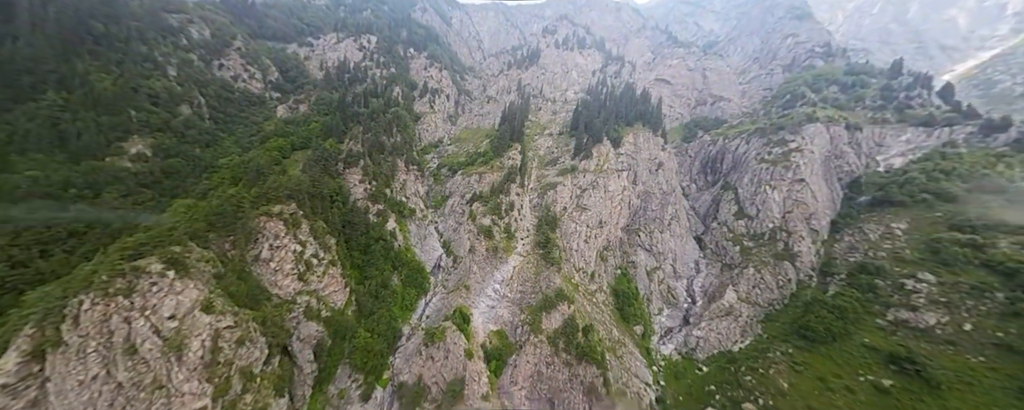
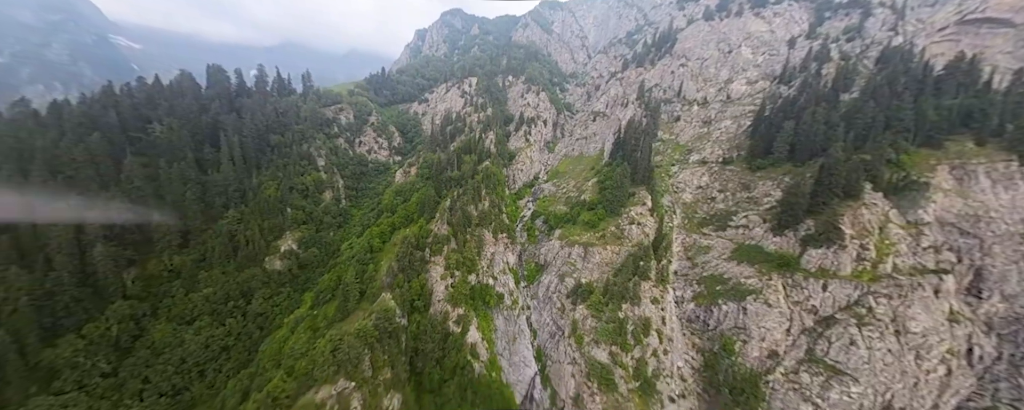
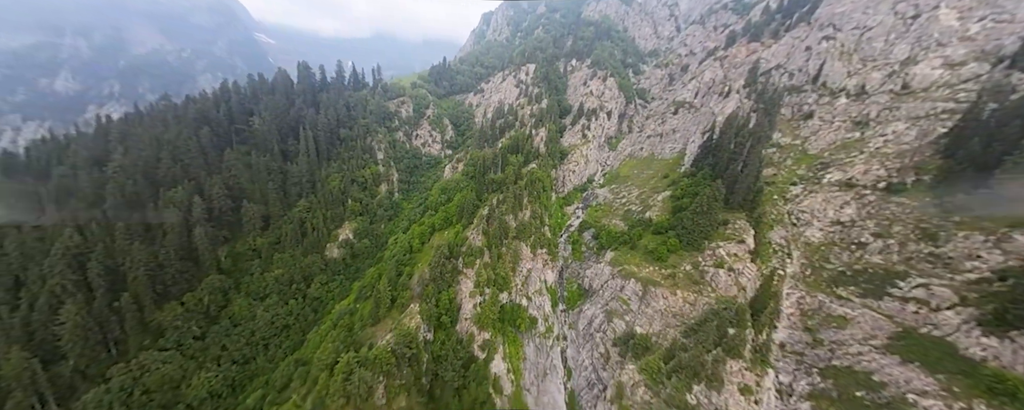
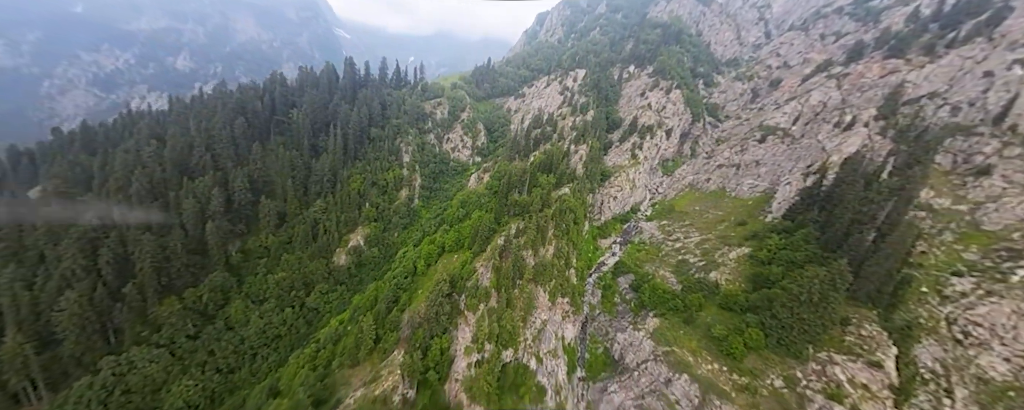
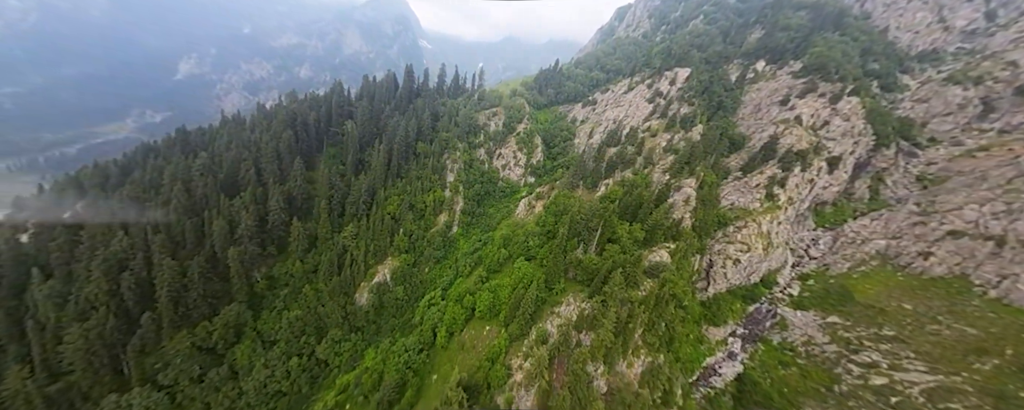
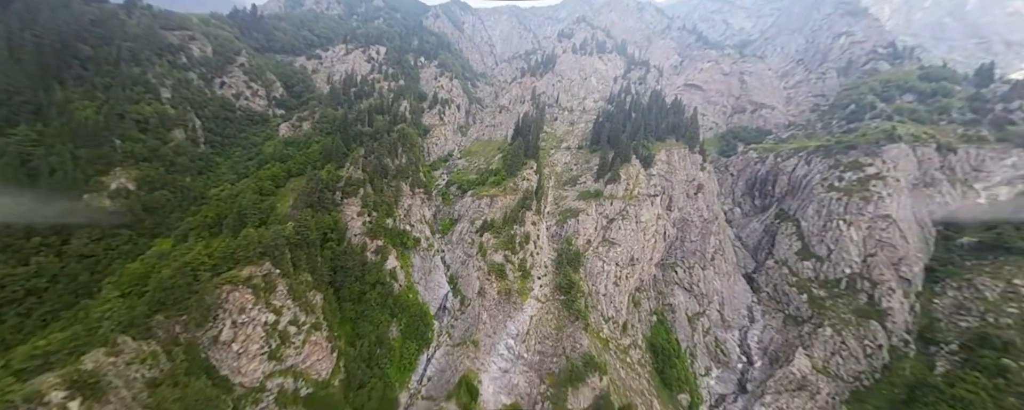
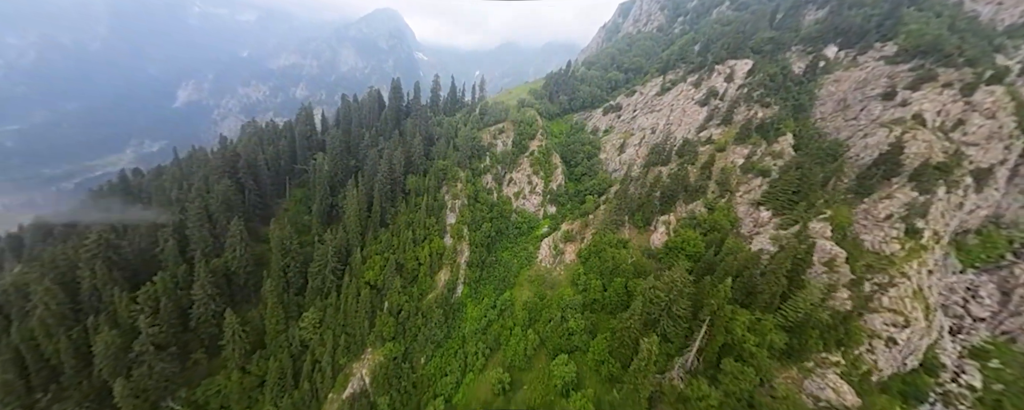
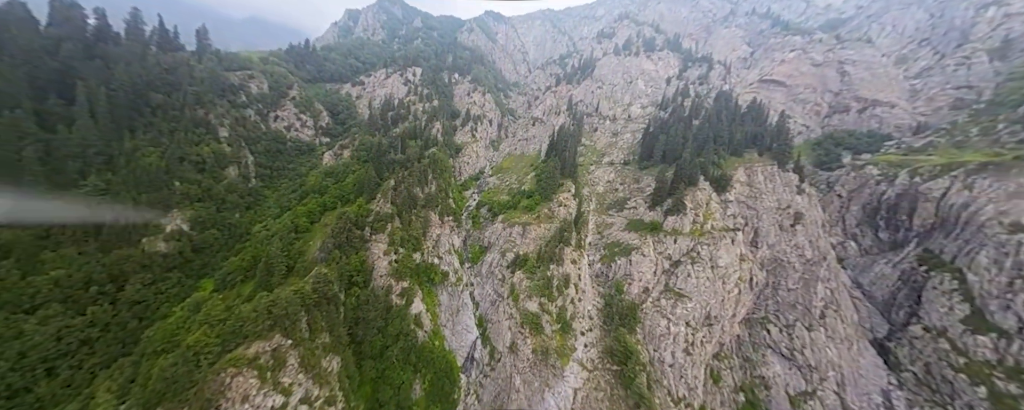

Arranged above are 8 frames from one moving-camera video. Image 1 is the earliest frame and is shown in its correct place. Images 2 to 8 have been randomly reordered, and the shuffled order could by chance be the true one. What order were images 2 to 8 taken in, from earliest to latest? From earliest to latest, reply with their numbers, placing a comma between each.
6, 8, 2, 3, 4, 5, 7
